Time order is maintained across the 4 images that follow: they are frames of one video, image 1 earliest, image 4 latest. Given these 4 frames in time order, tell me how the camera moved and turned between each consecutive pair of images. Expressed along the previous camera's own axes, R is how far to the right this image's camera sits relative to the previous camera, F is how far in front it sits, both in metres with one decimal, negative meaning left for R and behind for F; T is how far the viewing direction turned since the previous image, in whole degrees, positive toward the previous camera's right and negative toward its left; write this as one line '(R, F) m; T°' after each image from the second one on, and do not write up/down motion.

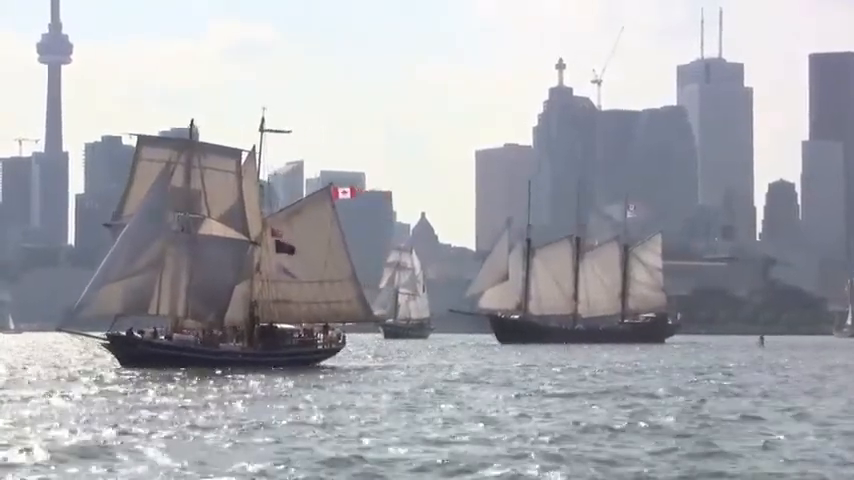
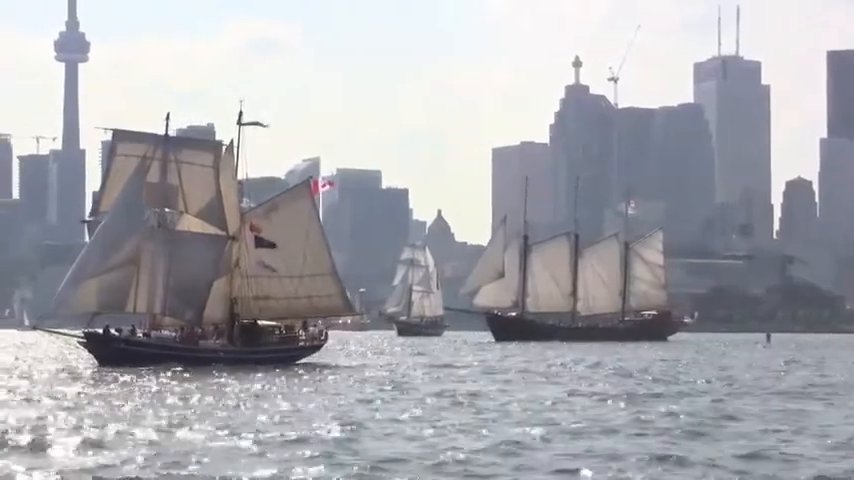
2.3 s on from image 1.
(+1.6, +1.4) m; -1°
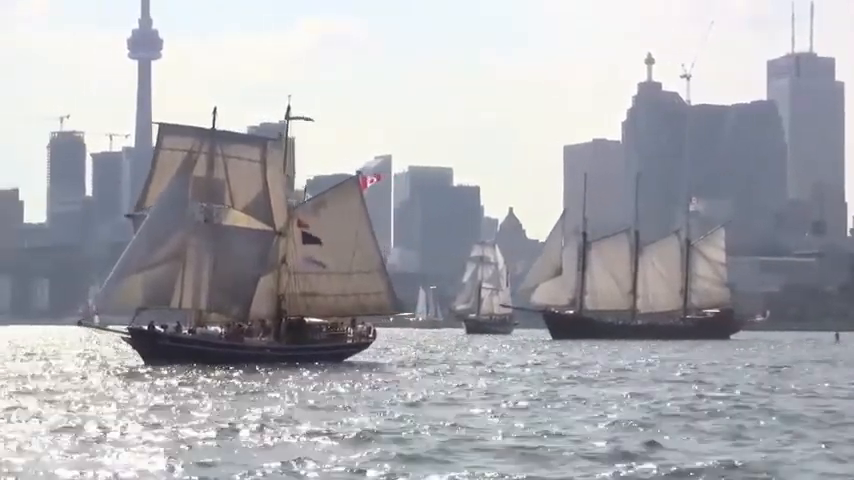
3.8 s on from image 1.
(+1.0, +1.2) m; -3°
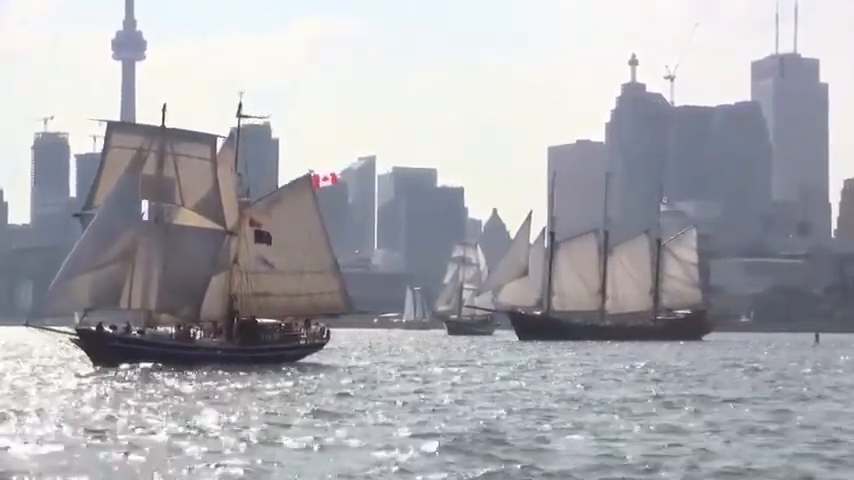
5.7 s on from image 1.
(+1.4, +1.1) m; +1°
